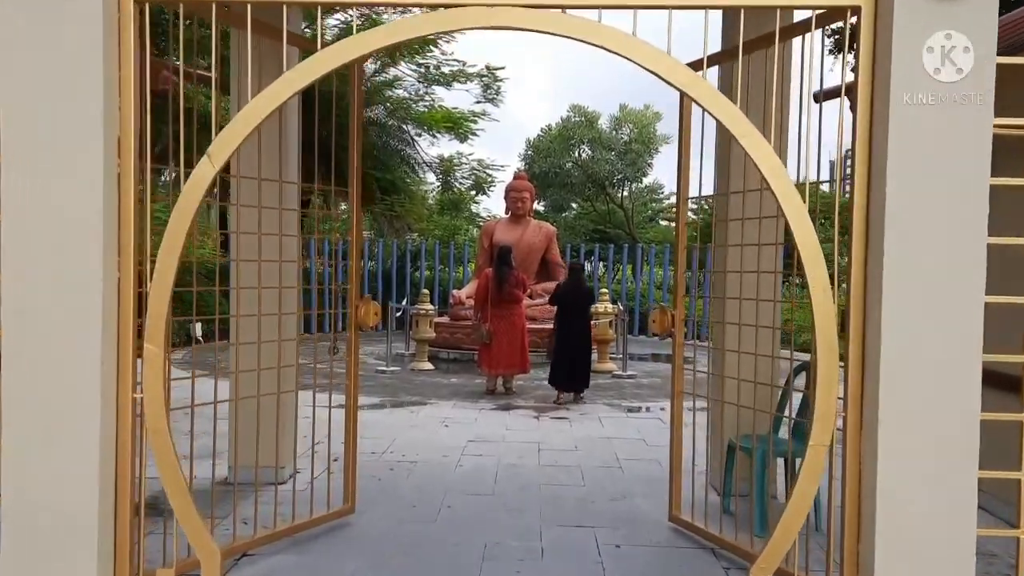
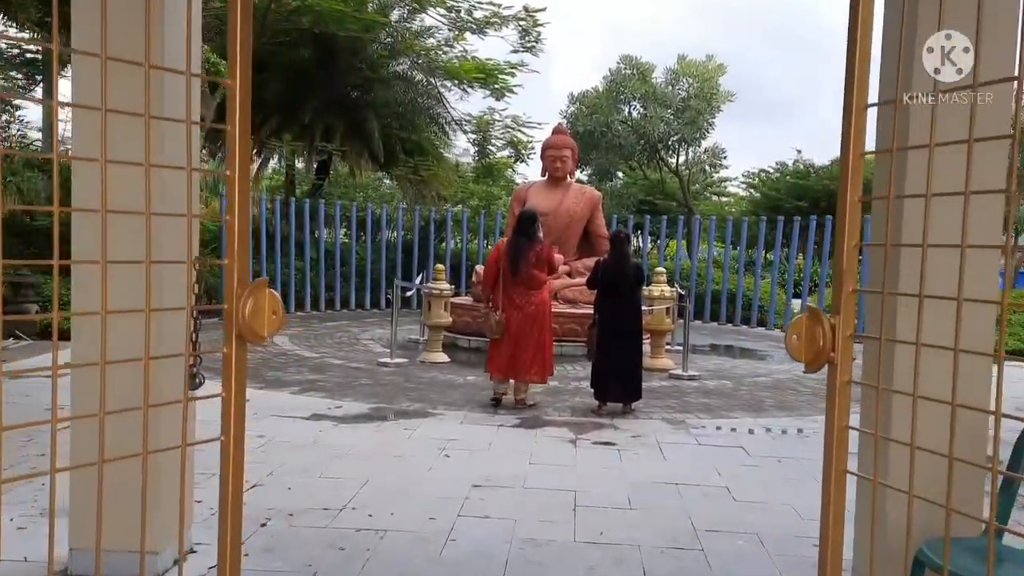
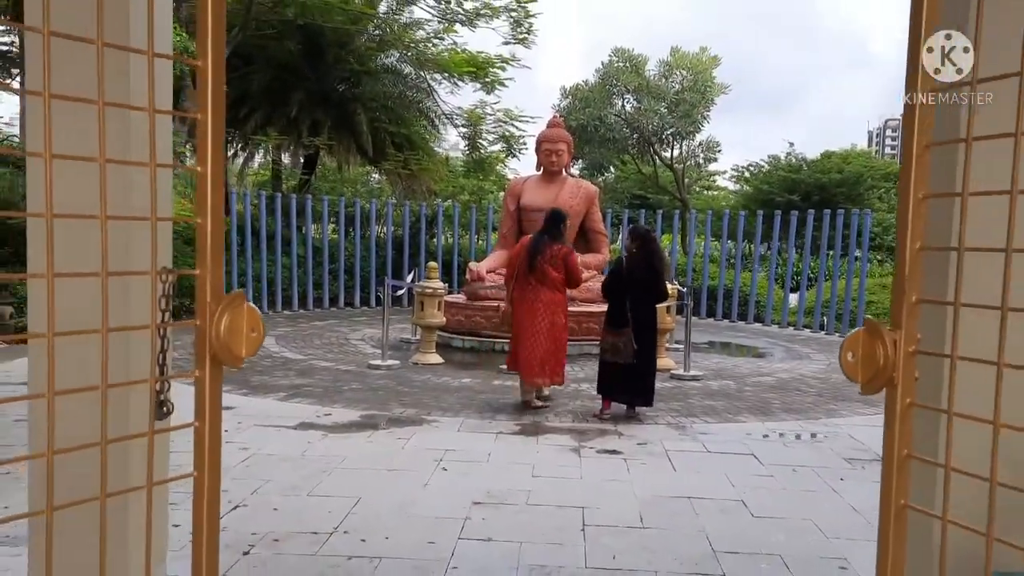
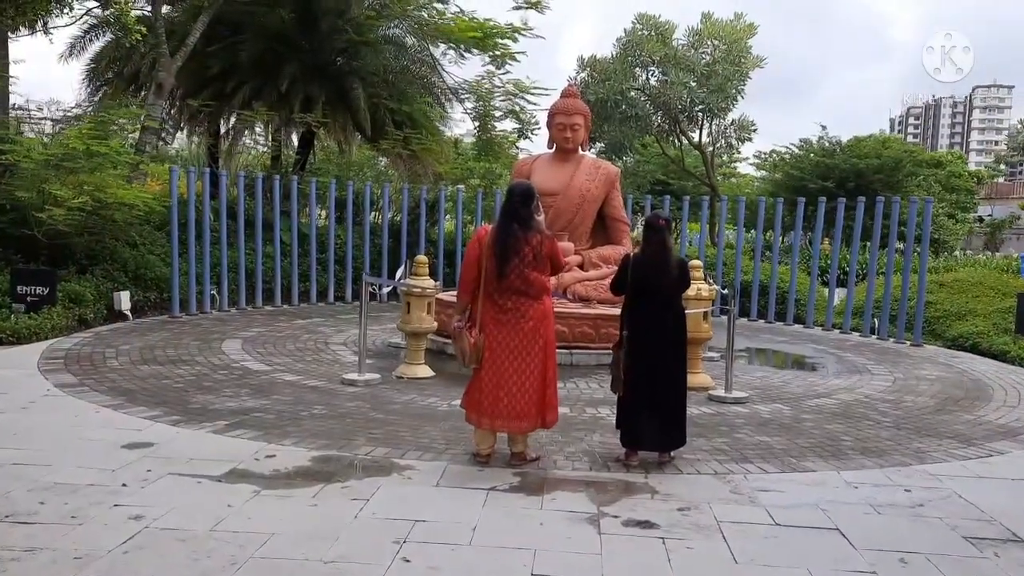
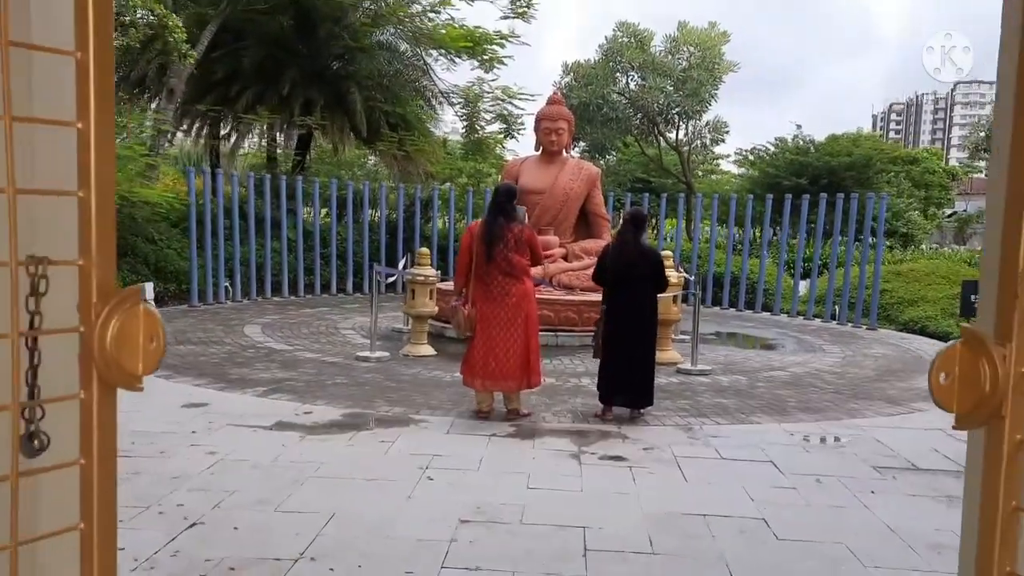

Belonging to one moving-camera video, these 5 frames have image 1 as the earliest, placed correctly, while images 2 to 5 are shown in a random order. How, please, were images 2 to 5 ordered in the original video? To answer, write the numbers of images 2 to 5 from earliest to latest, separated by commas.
2, 4, 5, 3
